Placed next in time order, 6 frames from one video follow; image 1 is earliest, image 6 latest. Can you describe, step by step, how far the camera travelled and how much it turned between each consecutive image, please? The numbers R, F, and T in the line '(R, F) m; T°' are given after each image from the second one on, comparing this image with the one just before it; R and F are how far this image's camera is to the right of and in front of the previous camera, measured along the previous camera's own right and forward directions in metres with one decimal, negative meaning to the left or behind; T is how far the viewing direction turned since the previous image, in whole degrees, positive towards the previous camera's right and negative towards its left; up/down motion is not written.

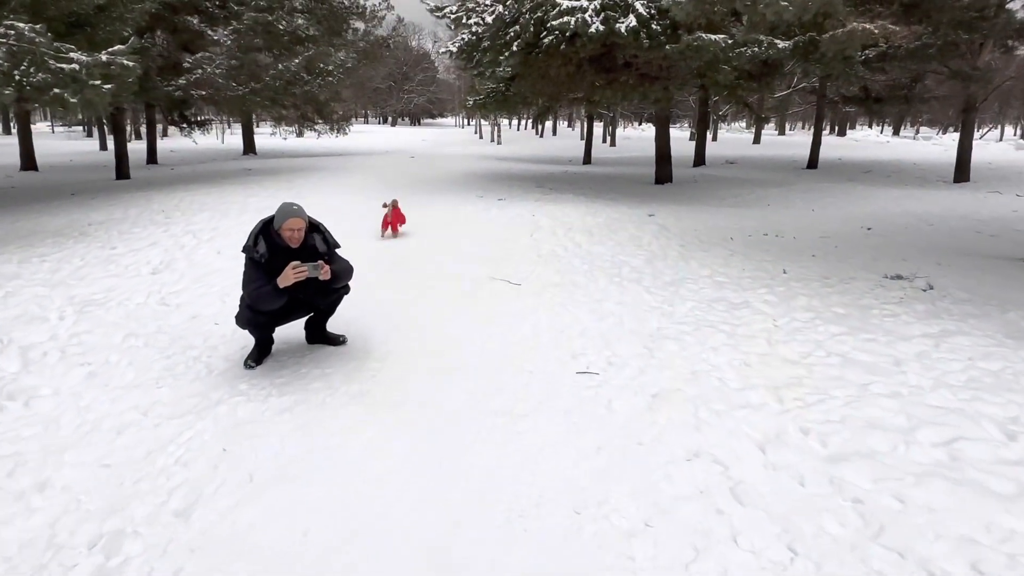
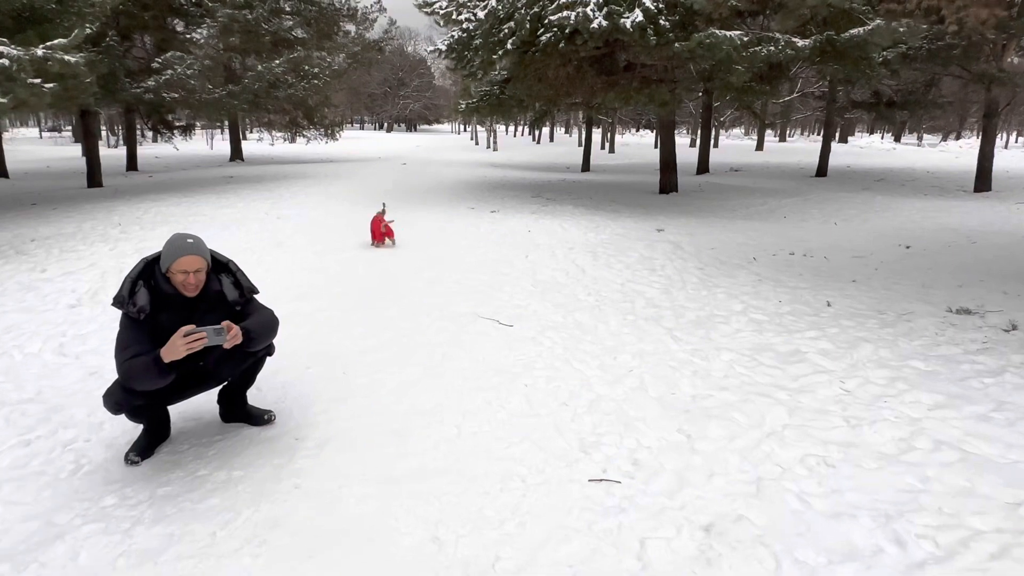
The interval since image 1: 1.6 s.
(0.0, +1.2) m; 0°
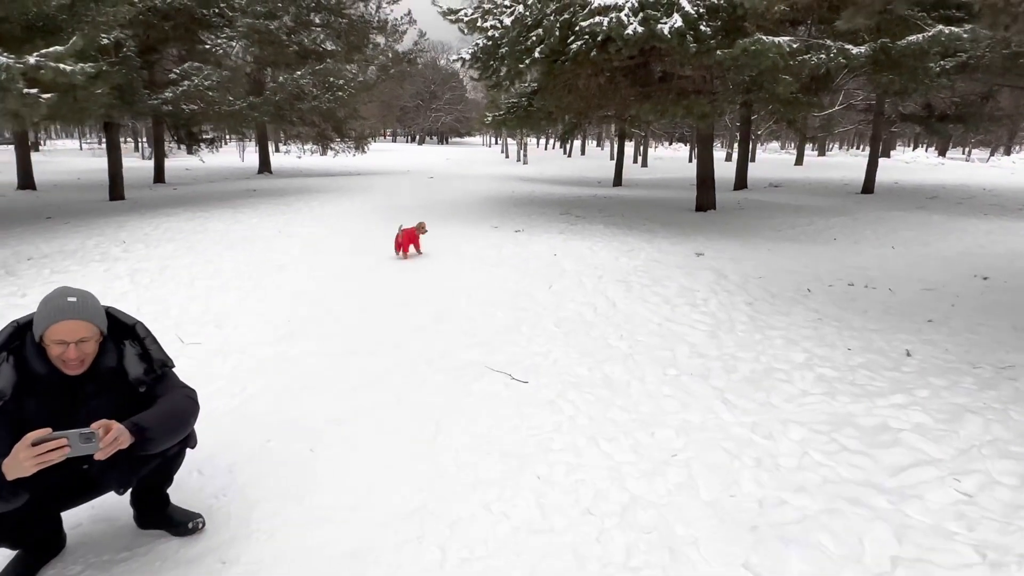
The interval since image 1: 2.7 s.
(+0.1, +0.8) m; -3°
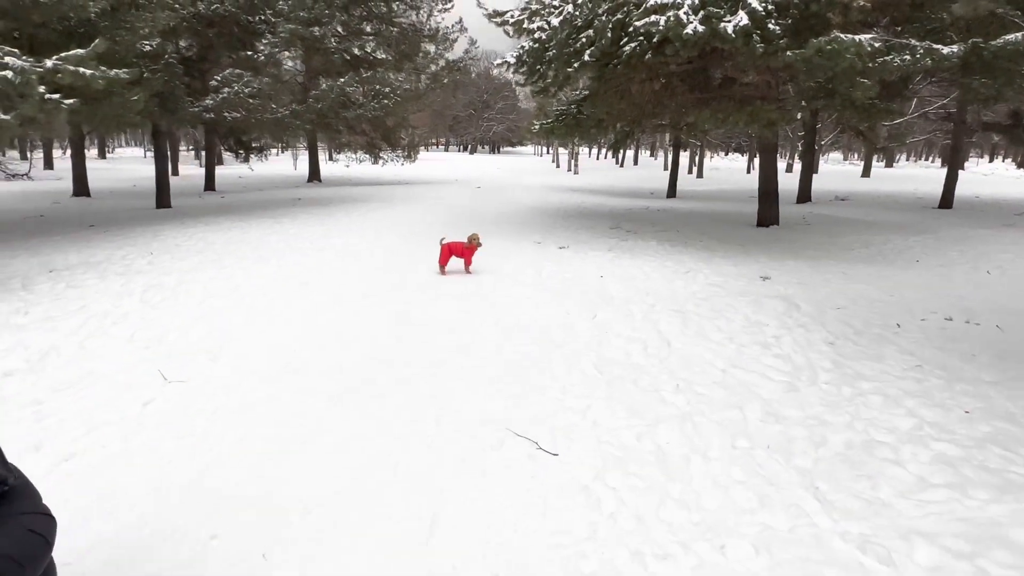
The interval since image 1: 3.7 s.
(+0.1, +0.8) m; -4°
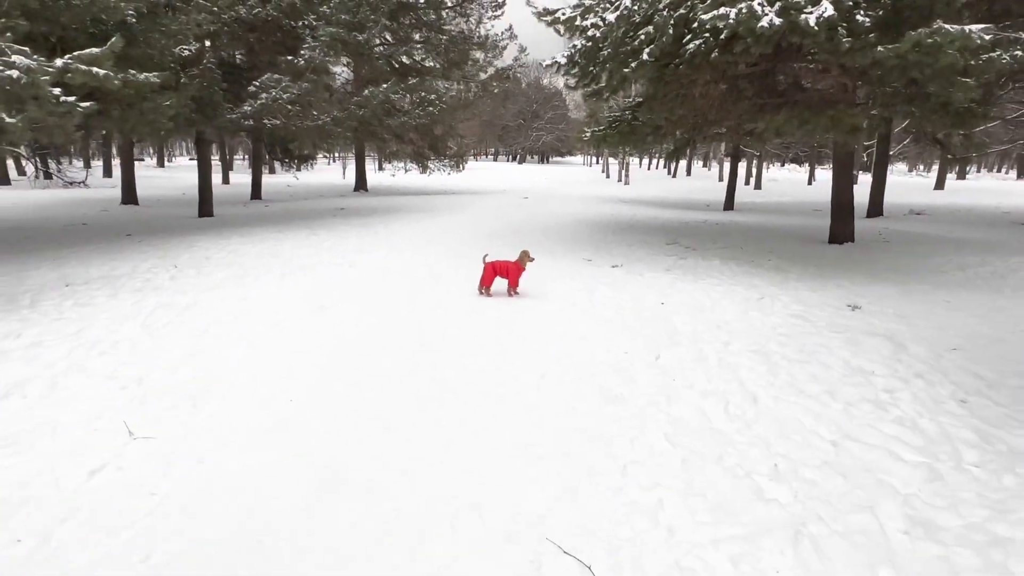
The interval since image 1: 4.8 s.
(0.0, +1.0) m; -4°
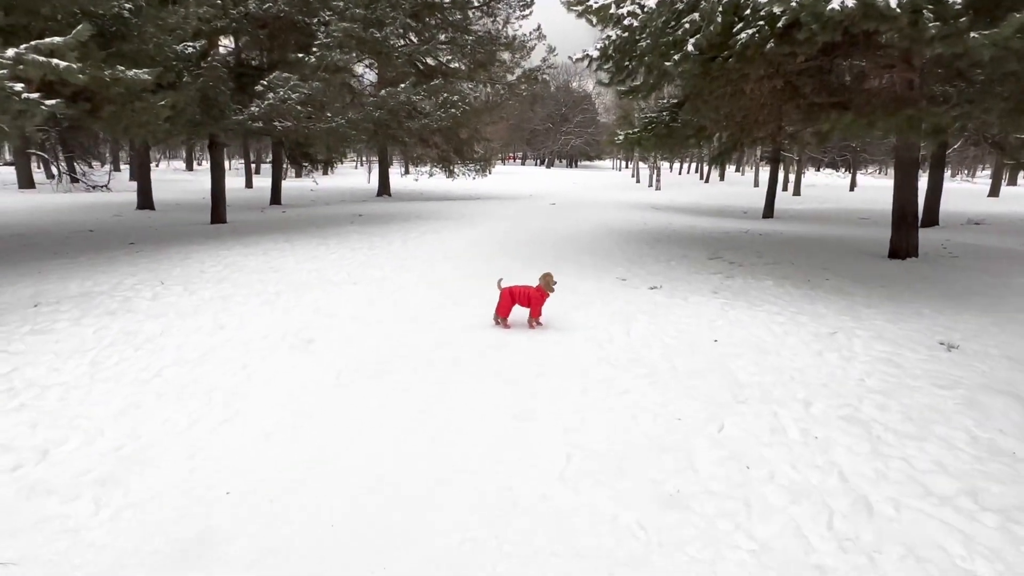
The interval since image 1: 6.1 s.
(0.0, +1.1) m; -2°
